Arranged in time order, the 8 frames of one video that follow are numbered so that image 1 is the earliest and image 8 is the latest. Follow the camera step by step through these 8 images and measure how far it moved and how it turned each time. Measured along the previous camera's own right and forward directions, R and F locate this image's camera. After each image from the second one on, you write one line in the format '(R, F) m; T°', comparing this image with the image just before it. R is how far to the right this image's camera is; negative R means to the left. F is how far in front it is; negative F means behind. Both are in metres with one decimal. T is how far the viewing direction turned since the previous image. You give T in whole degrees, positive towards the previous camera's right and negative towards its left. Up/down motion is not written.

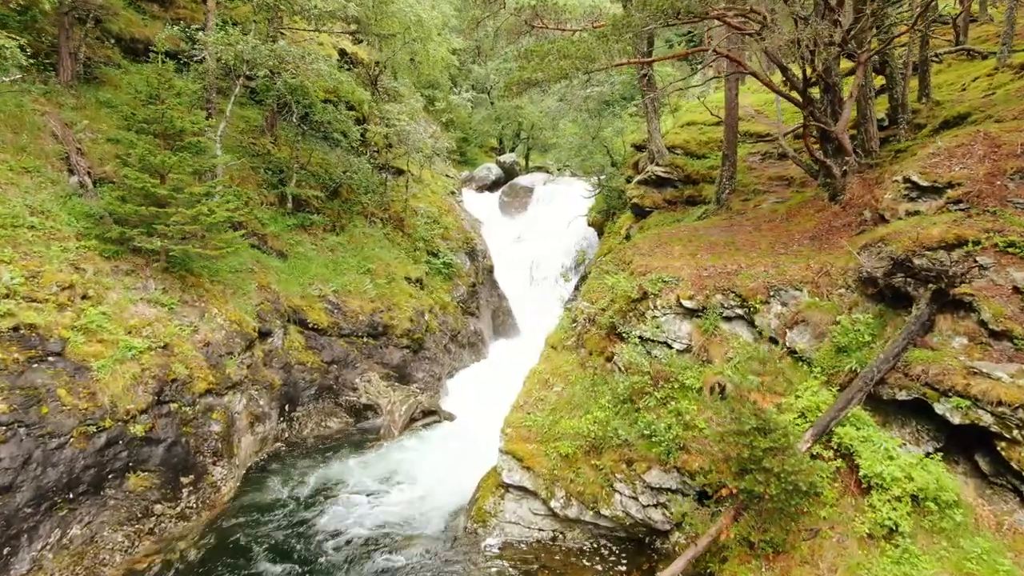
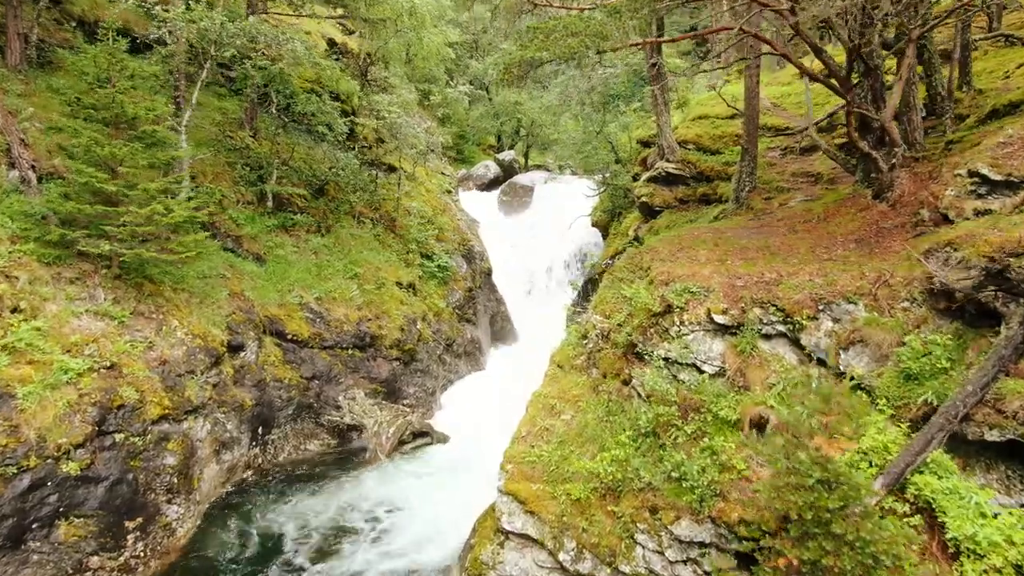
(0.0, +1.2) m; 0°
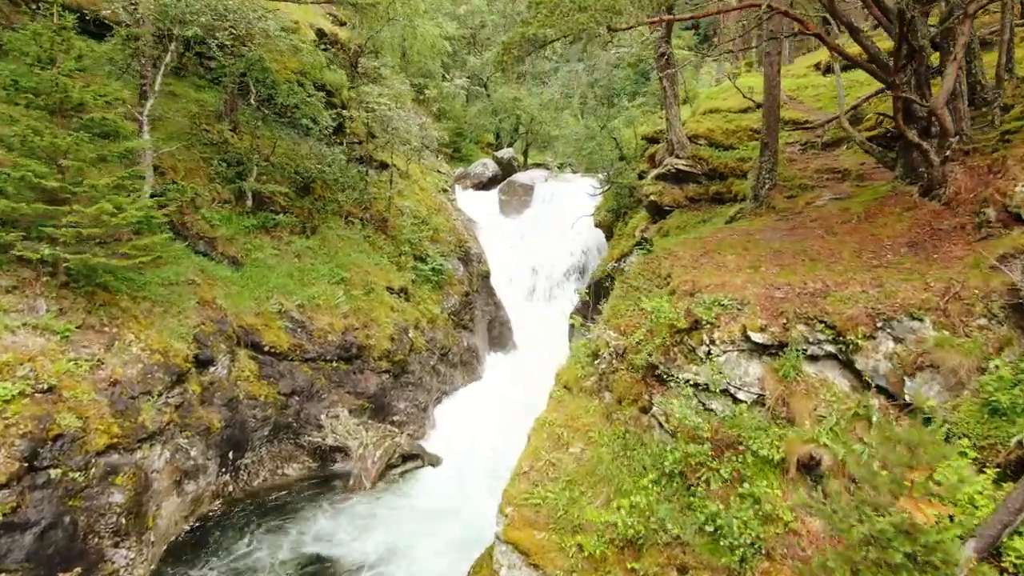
(0.0, +1.0) m; 0°
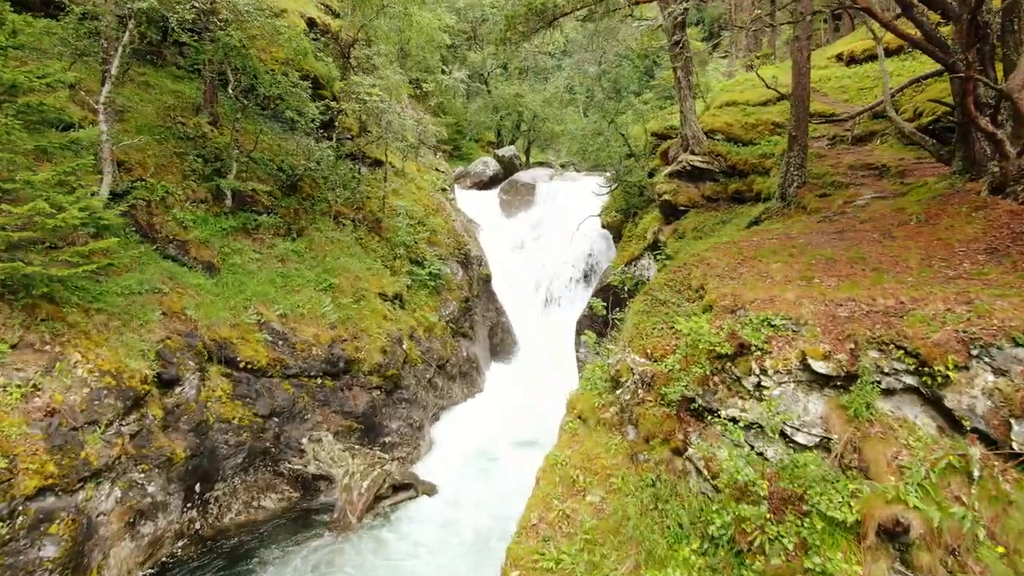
(0.0, +1.1) m; 0°
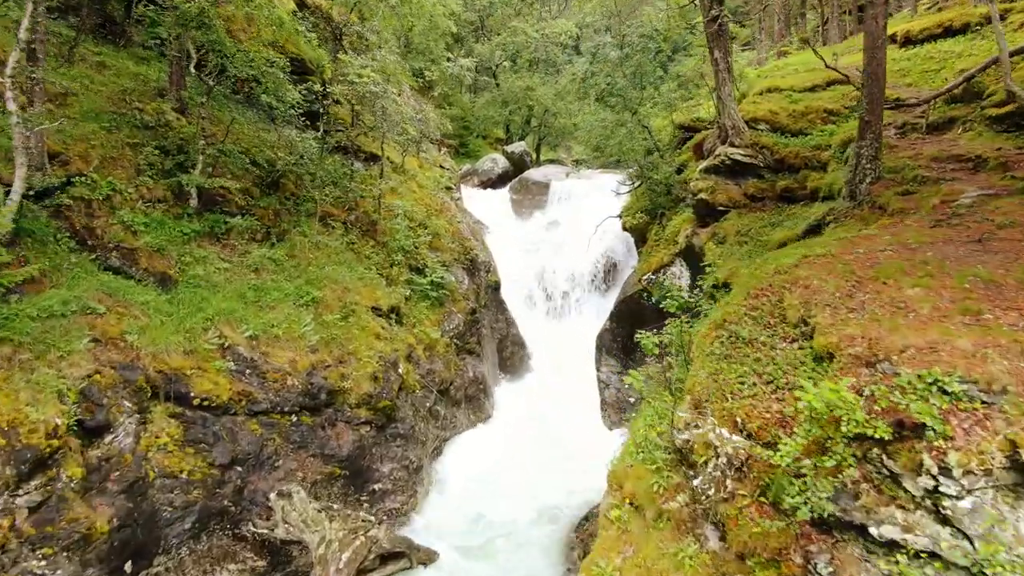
(-0.1, +1.8) m; -1°
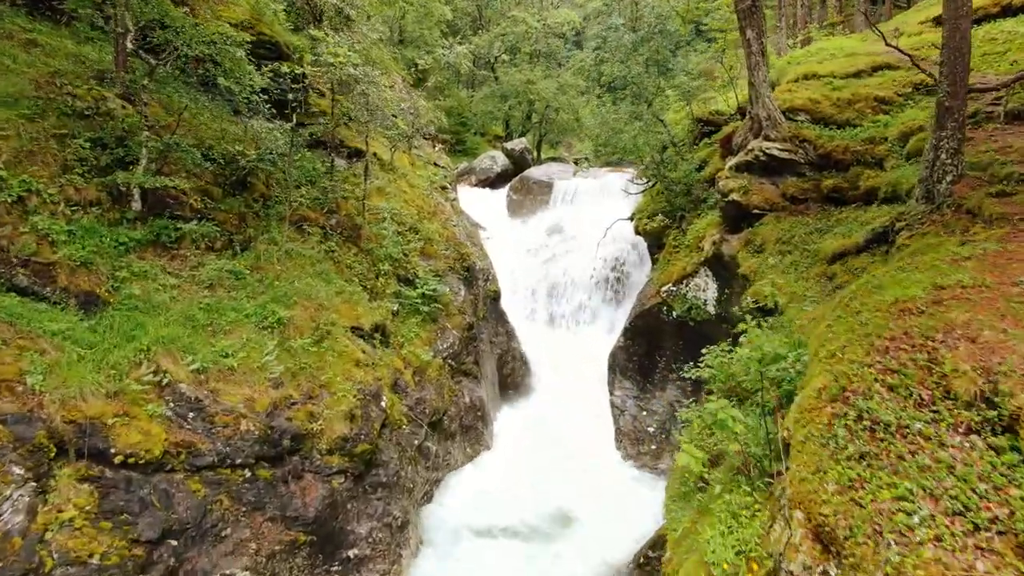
(-0.1, +1.6) m; 0°
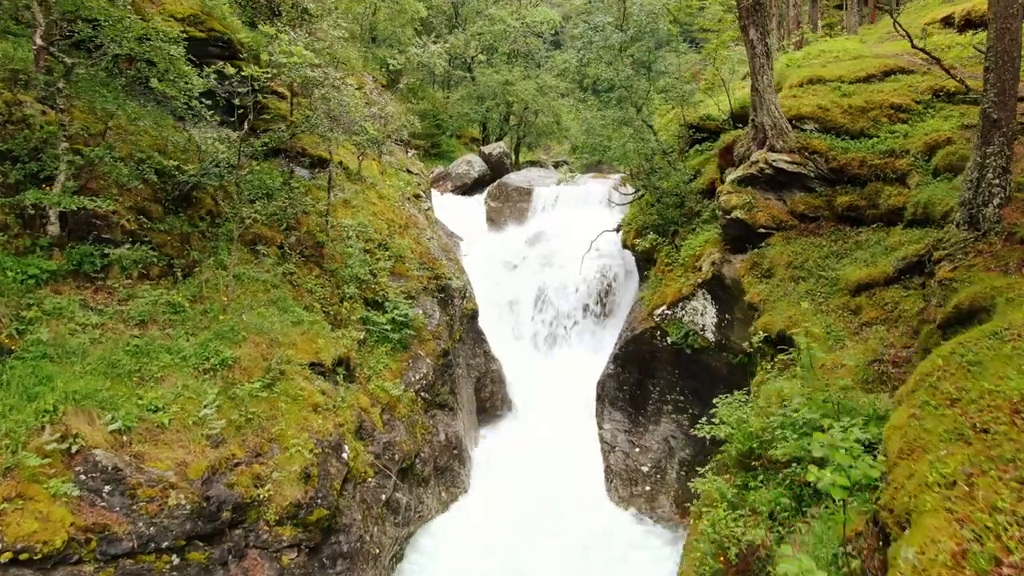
(0.0, +1.1) m; +2°
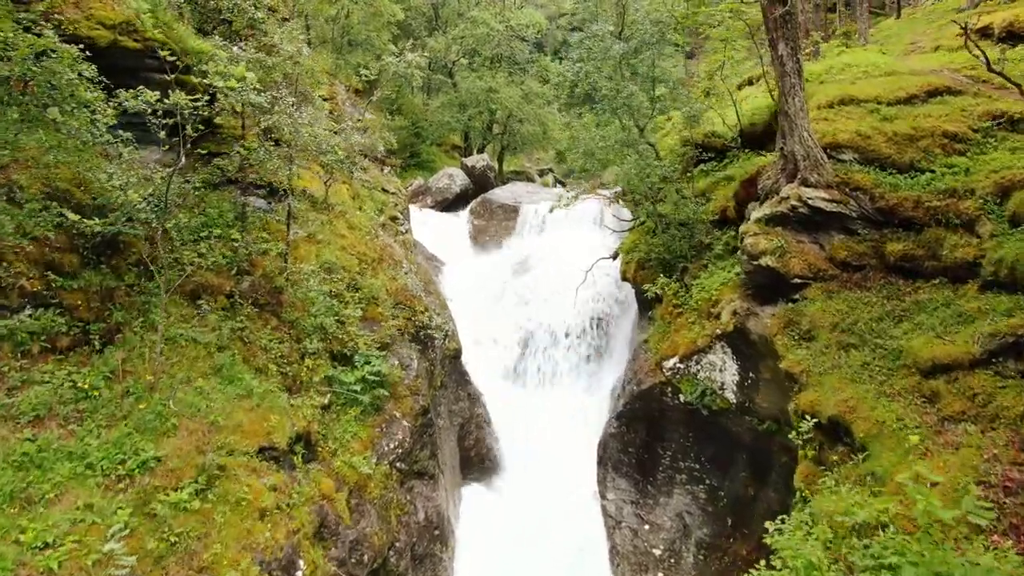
(-0.1, +1.4) m; +1°
